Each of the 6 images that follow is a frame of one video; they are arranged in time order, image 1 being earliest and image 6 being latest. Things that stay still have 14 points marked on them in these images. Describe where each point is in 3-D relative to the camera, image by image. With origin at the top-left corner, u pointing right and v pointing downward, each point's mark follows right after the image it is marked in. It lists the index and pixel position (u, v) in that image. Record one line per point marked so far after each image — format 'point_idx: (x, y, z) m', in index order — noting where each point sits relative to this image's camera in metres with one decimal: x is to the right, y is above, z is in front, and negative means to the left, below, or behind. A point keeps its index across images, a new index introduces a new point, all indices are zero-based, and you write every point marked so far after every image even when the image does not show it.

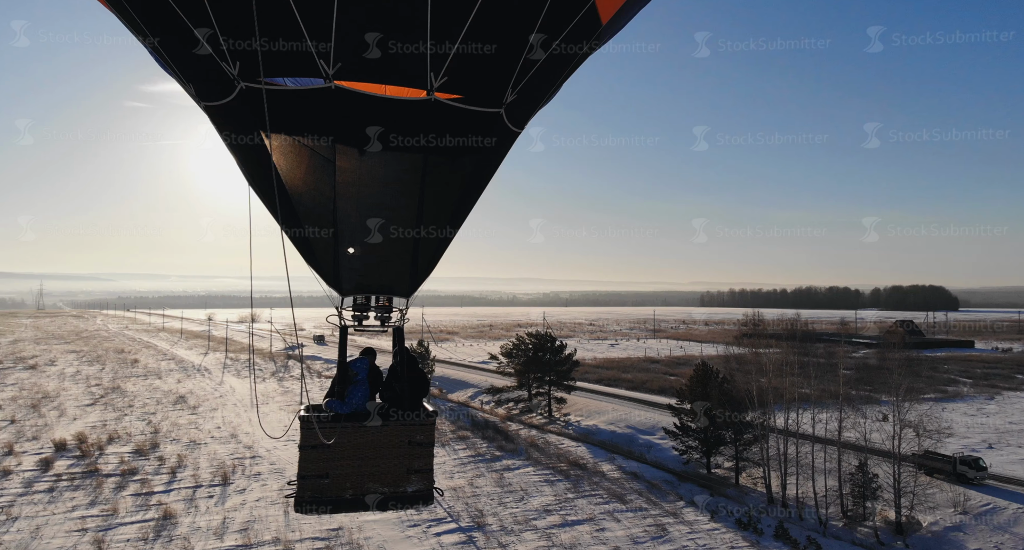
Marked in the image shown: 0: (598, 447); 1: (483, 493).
0: (+2.8, -5.5, +18.6) m
1: (-0.7, -5.2, +13.9) m
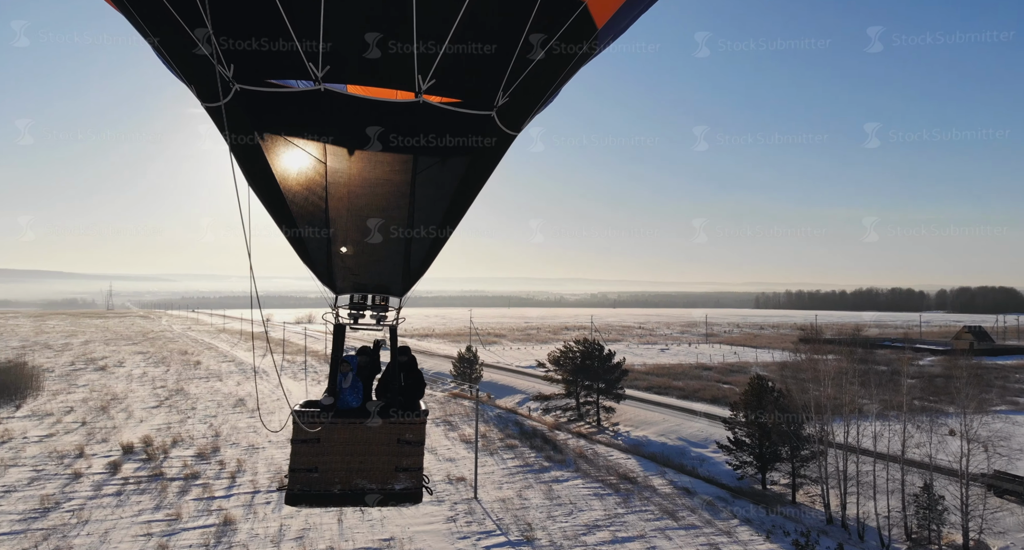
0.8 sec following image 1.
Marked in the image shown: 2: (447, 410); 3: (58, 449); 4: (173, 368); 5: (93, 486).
0: (+4.3, -5.8, +18.1) m
1: (+0.5, -5.4, +13.7) m
2: (-1.9, -3.9, +16.8) m
3: (-8.2, -3.2, +10.4) m
4: (-11.1, -3.3, +19.0) m
5: (-6.8, -3.5, +9.5) m
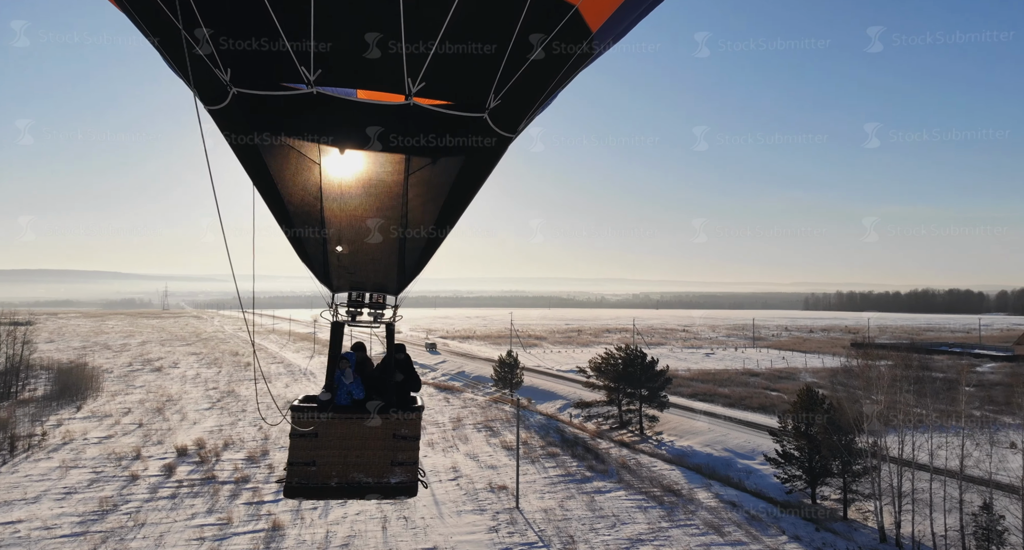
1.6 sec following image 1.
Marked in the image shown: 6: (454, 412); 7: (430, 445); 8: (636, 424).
0: (+5.5, -6.0, +17.7) m
1: (+1.5, -5.6, +13.5) m
2: (-0.7, -4.1, +16.8) m
3: (-7.3, -3.3, +10.7) m
4: (-9.7, -3.3, +19.5) m
5: (-6.1, -3.6, +9.7) m
6: (-1.7, -4.0, +16.6) m
7: (-2.1, -4.2, +14.3) m
8: (+4.1, -5.0, +19.5) m
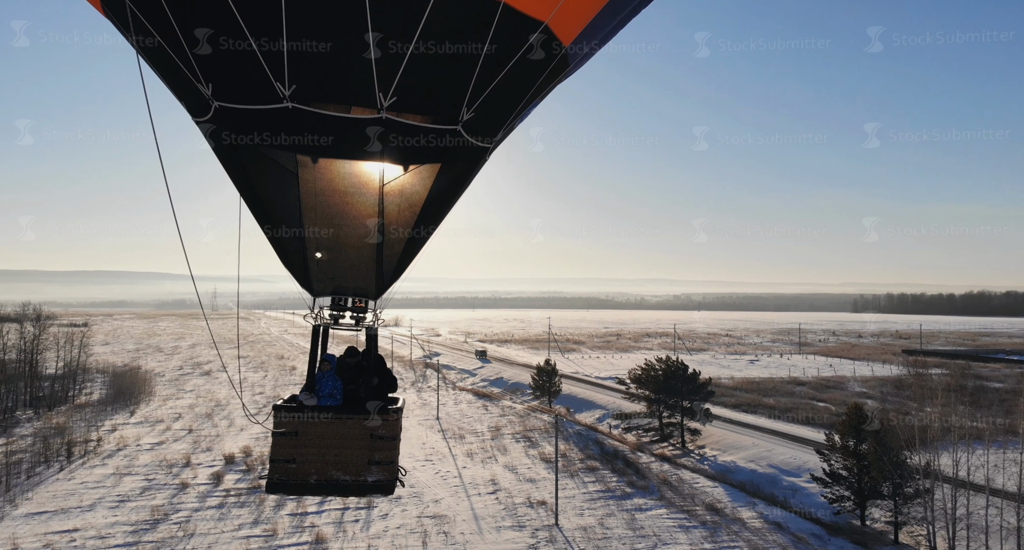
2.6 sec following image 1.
0: (+6.7, -6.4, +17.2) m
1: (+2.4, -6.0, +13.2) m
2: (+0.4, -4.3, +16.6) m
3: (-6.5, -3.4, +11.0) m
4: (-8.3, -3.2, +19.9) m
5: (-5.4, -3.8, +9.9) m
6: (-0.6, -4.2, +16.5) m
7: (-1.1, -4.4, +14.3) m
8: (+5.4, -5.3, +19.0) m
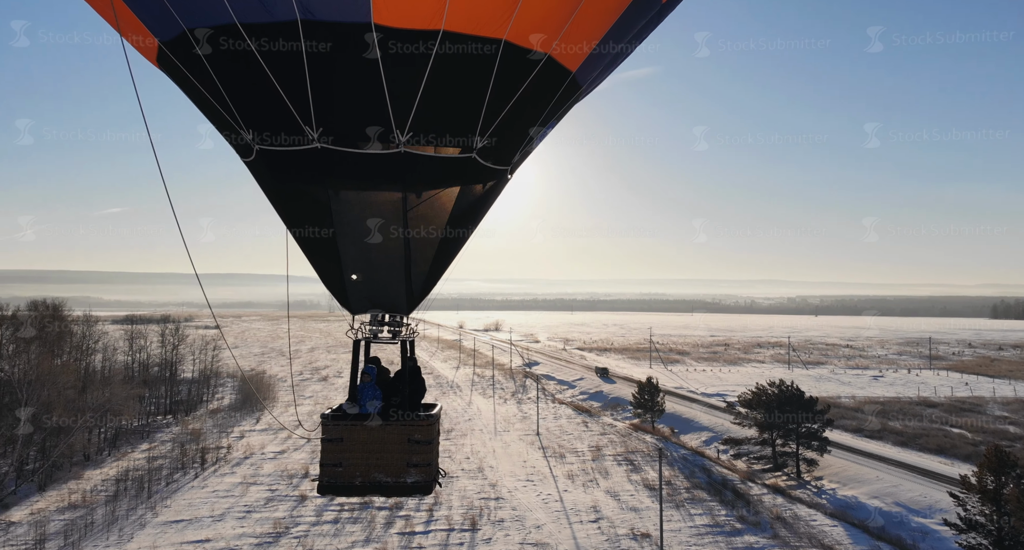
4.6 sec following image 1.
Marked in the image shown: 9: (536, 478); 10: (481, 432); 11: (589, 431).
0: (+9.4, -7.0, +15.7) m
1: (+4.6, -6.6, +12.4) m
2: (+3.3, -4.7, +16.0) m
3: (-4.5, -3.7, +11.5) m
4: (-4.8, -3.2, +20.5) m
5: (-3.5, -4.2, +10.2) m
6: (+2.2, -4.6, +16.1) m
7: (+1.4, -4.8, +13.9) m
8: (+8.5, -5.8, +17.7) m
9: (+0.5, -4.7, +13.3) m
10: (-0.8, -4.4, +15.9) m
11: (+2.2, -4.5, +16.7) m
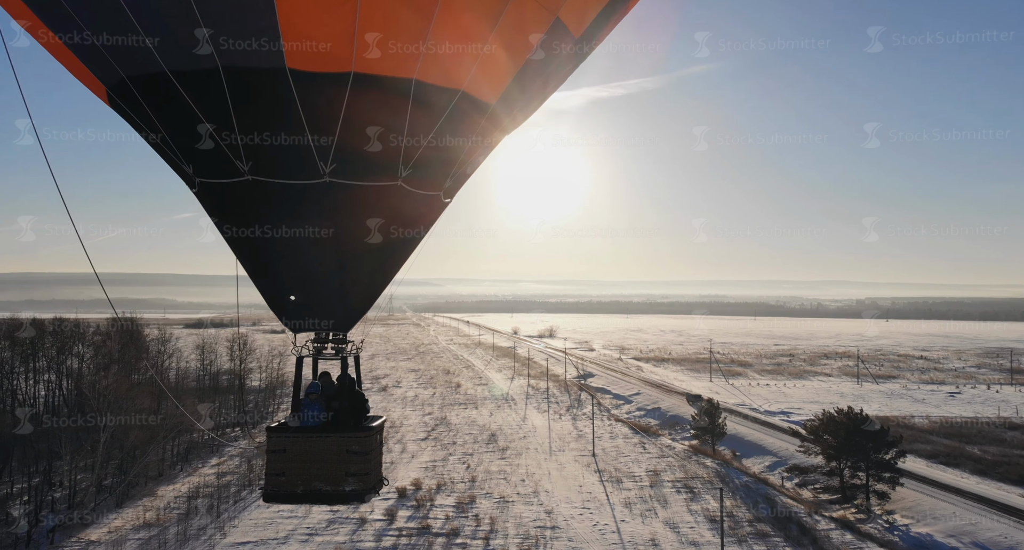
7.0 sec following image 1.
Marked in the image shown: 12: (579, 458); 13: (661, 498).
0: (+10.8, -7.7, +14.8) m
1: (+5.7, -7.2, +11.9) m
2: (+4.7, -5.1, +15.5) m
3: (-3.3, -4.1, +11.6) m
4: (-2.9, -3.1, +20.6) m
5: (-2.4, -4.6, +10.3) m
6: (+3.7, -5.0, +15.7) m
7: (+2.7, -5.3, +13.6) m
8: (+10.1, -6.4, +16.8) m
9: (+1.8, -5.1, +13.0) m
10: (+0.6, -4.7, +15.7) m
11: (+3.8, -4.9, +16.2) m
12: (+1.8, -4.8, +15.4) m
13: (+3.6, -5.3, +14.0) m
